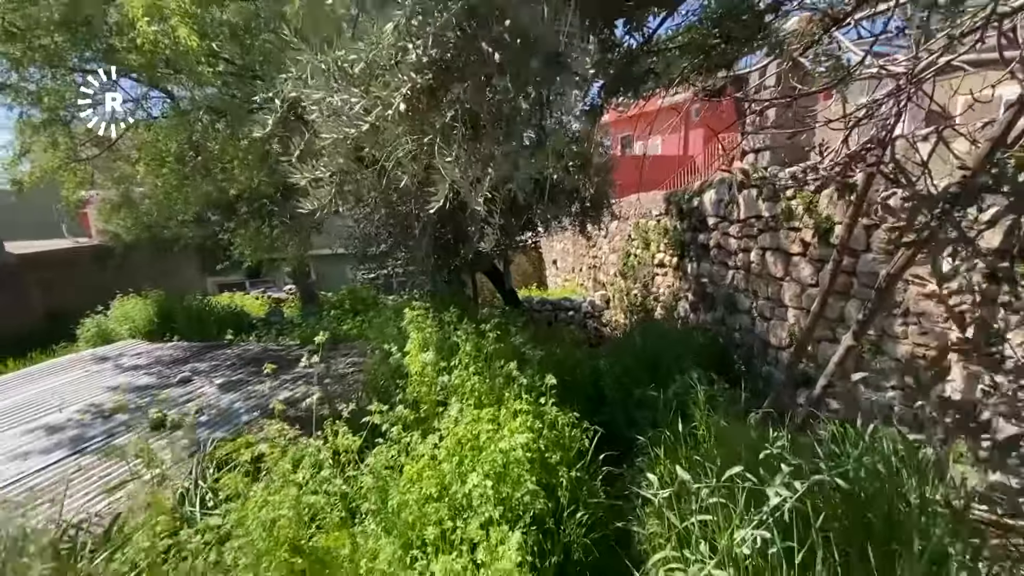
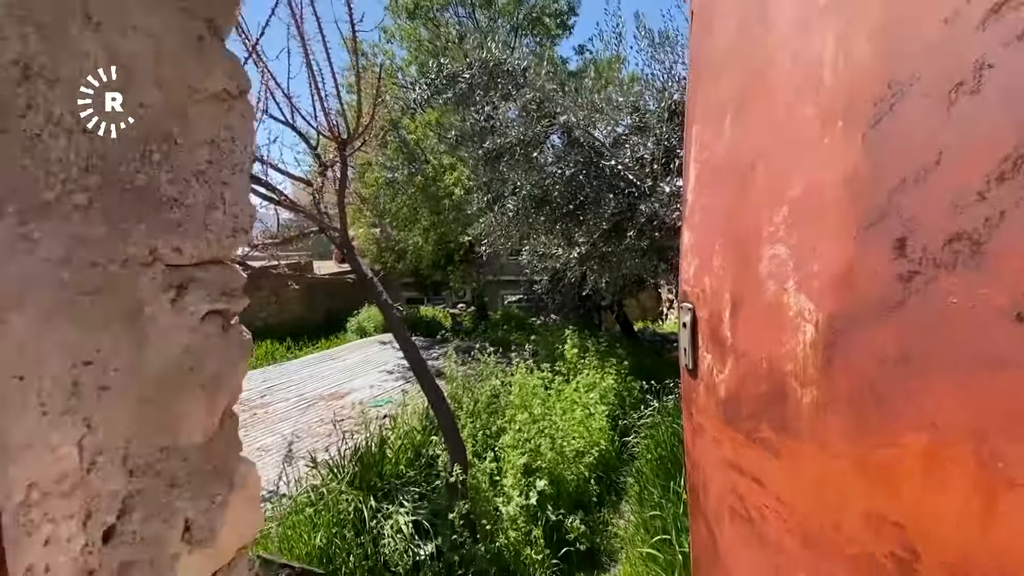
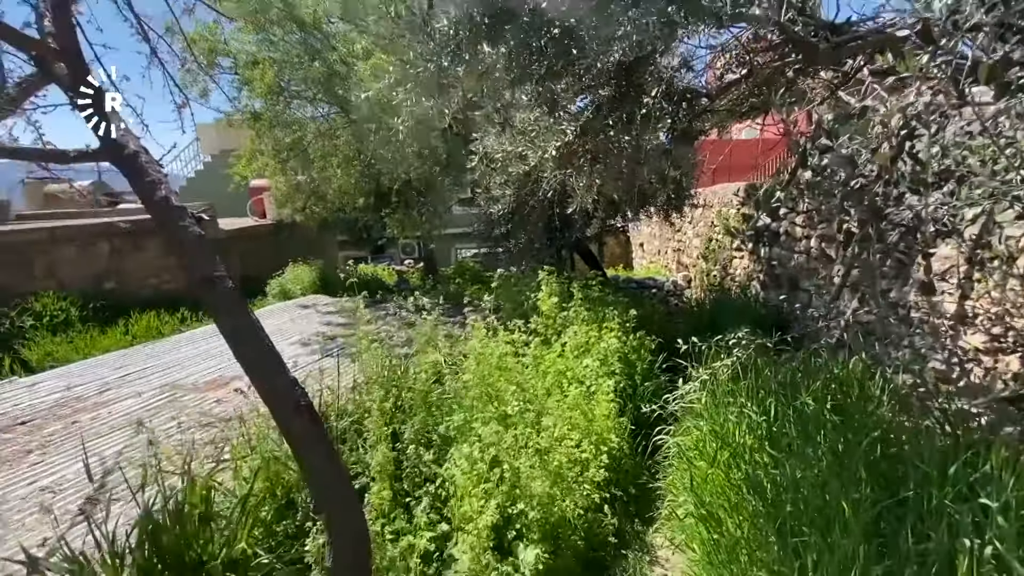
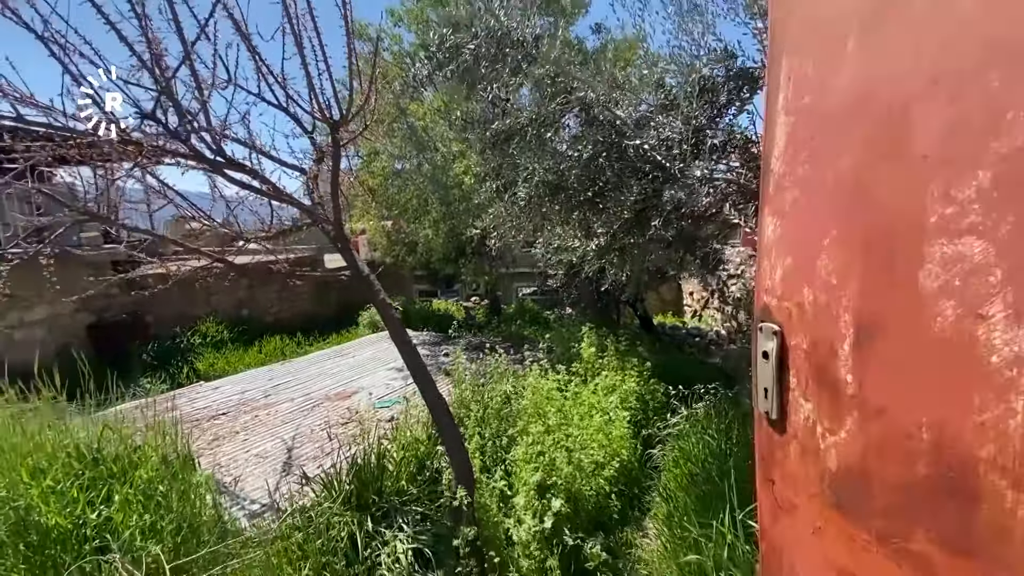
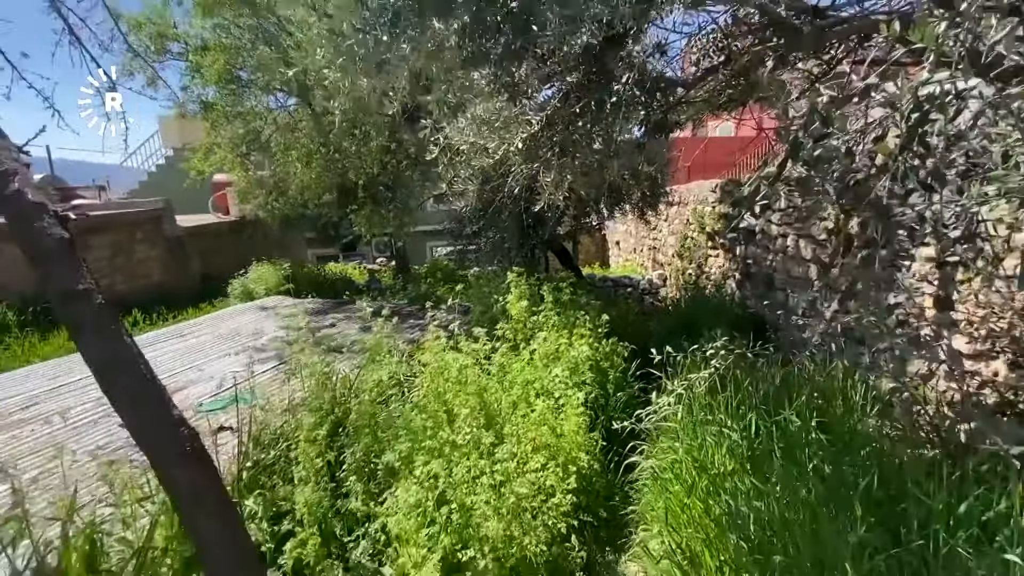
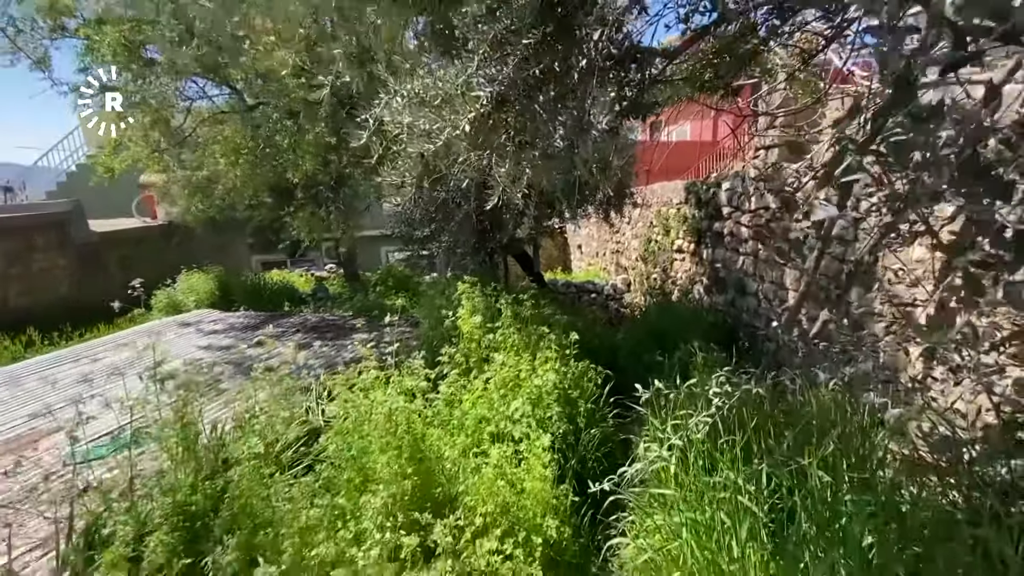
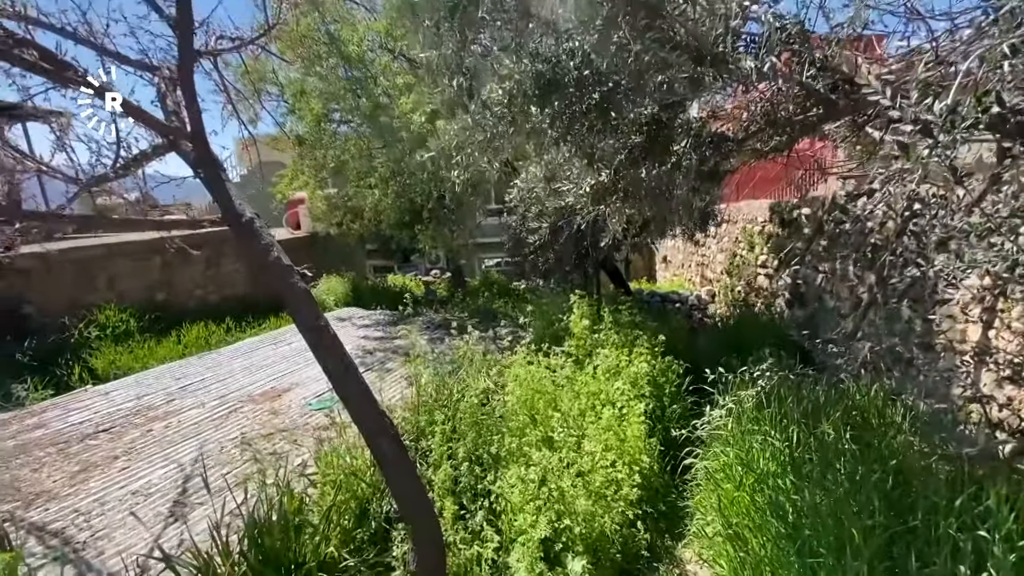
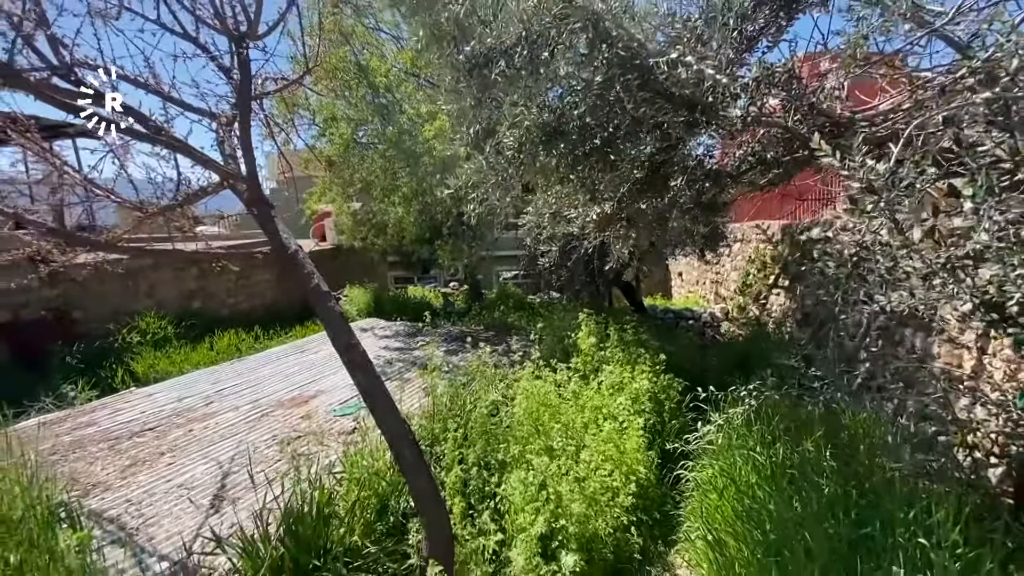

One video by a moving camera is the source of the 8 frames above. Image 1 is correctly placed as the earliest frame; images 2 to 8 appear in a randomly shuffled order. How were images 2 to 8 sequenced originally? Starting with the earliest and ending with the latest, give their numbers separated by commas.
6, 5, 3, 7, 8, 4, 2
